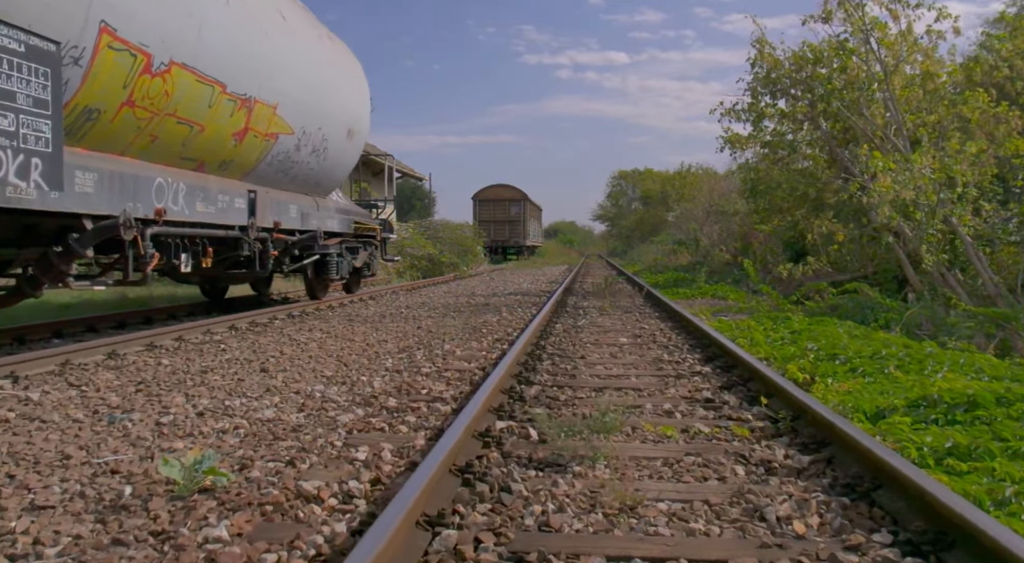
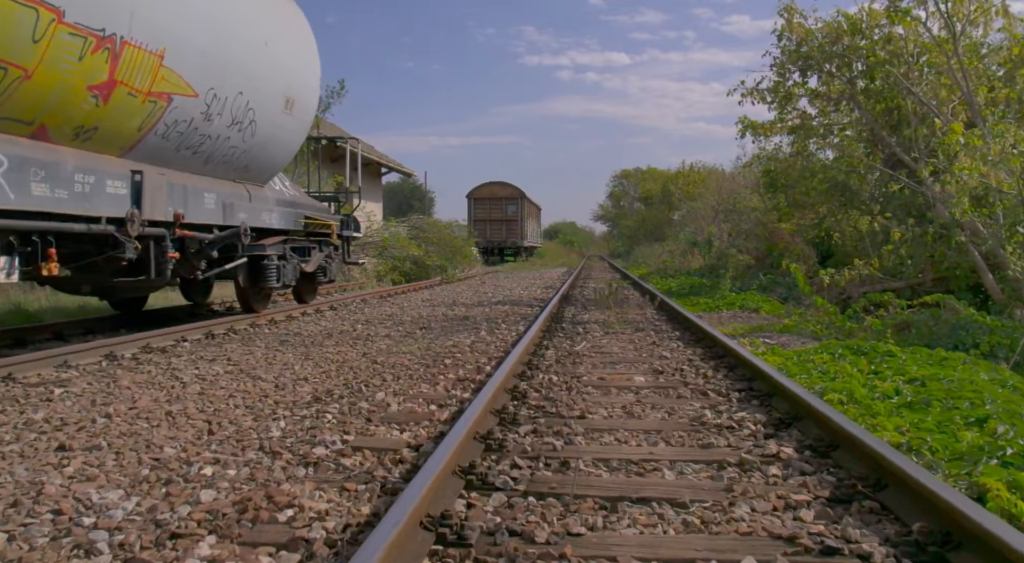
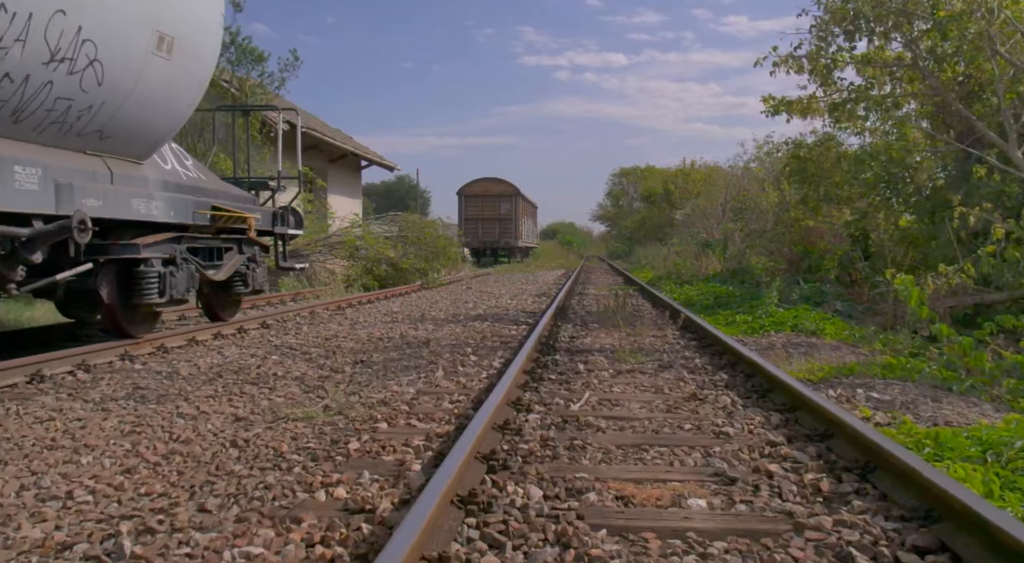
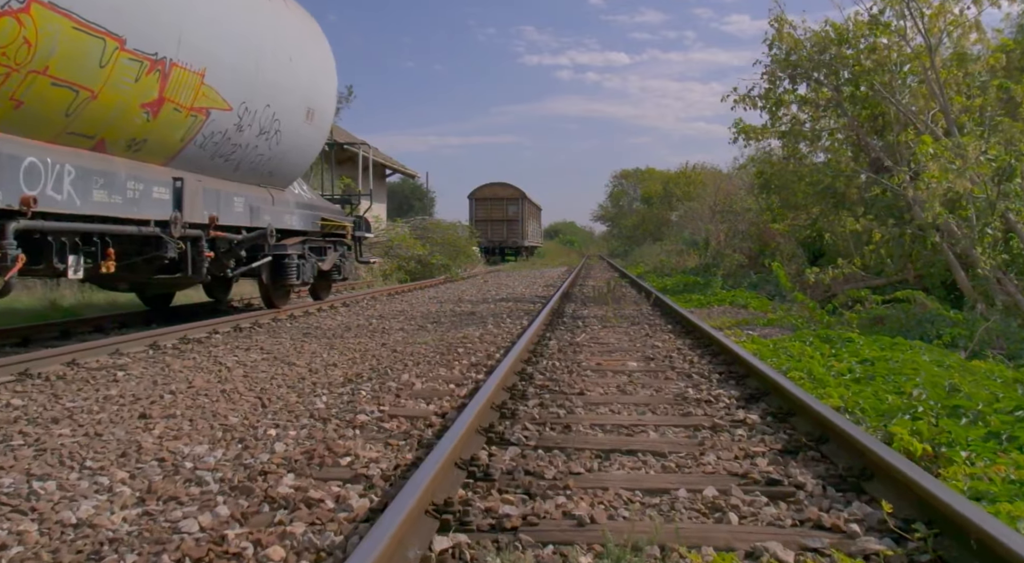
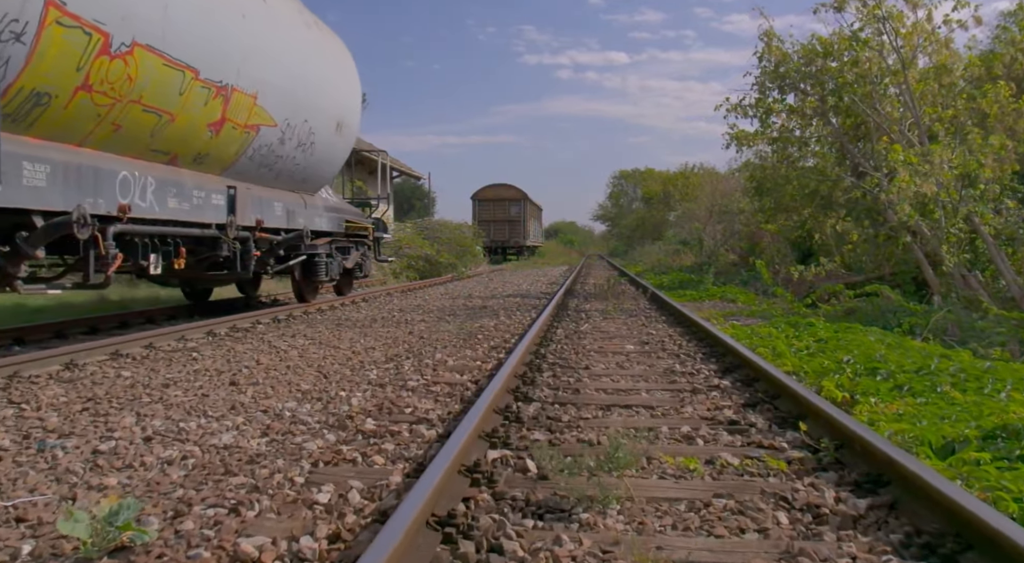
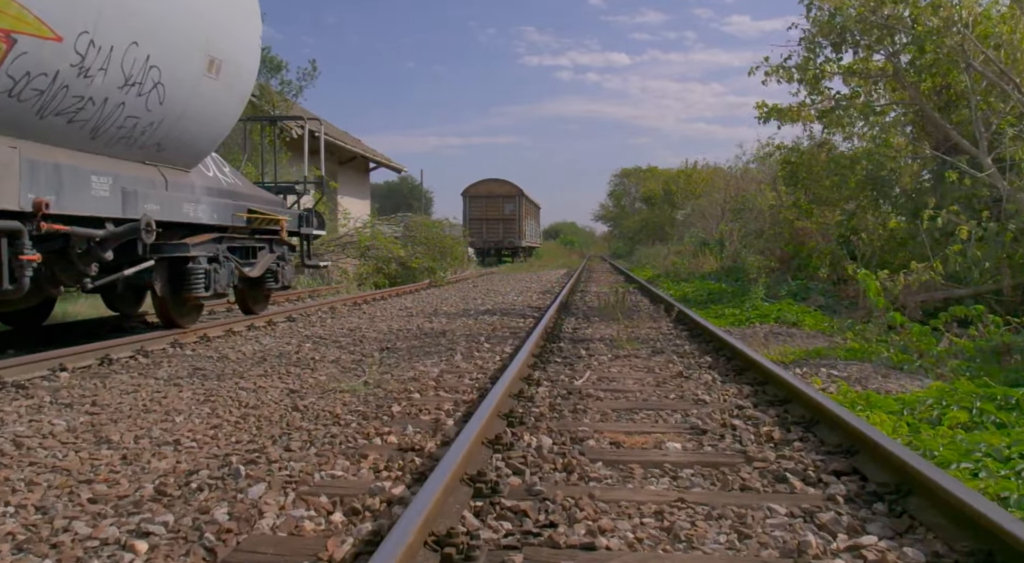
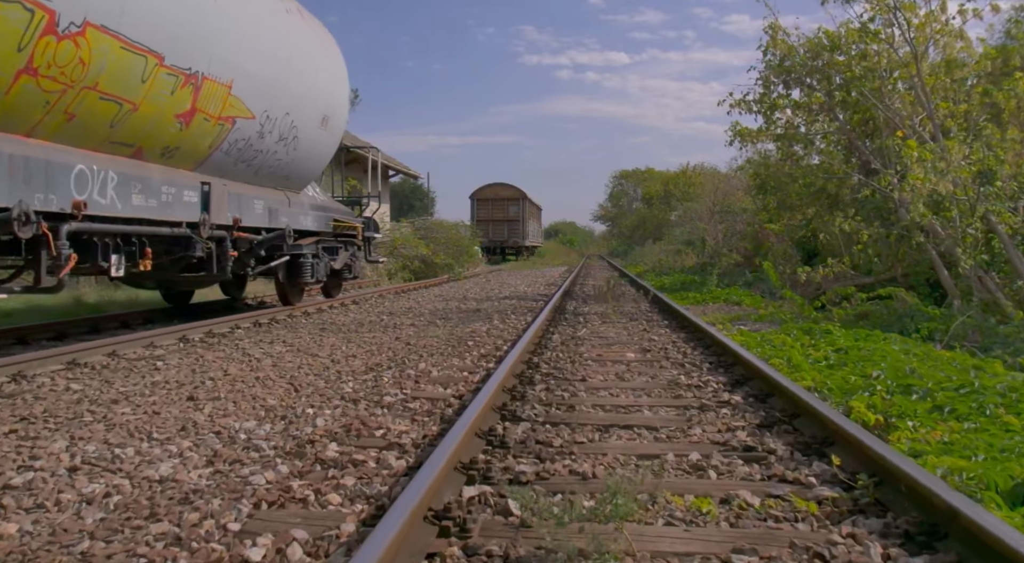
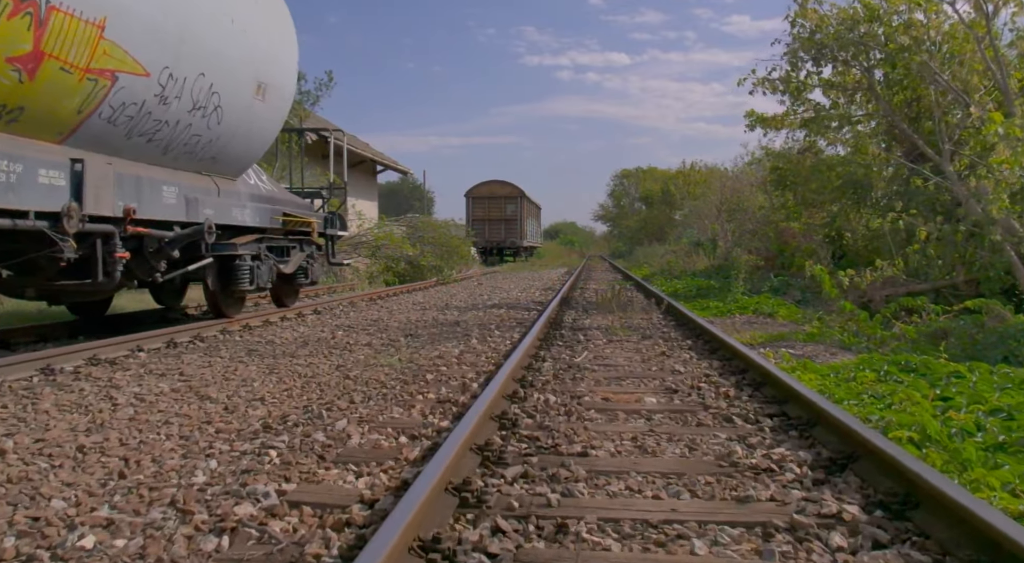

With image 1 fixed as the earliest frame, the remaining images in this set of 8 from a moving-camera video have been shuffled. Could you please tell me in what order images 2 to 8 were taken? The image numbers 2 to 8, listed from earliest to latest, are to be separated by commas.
5, 7, 4, 2, 8, 6, 3
